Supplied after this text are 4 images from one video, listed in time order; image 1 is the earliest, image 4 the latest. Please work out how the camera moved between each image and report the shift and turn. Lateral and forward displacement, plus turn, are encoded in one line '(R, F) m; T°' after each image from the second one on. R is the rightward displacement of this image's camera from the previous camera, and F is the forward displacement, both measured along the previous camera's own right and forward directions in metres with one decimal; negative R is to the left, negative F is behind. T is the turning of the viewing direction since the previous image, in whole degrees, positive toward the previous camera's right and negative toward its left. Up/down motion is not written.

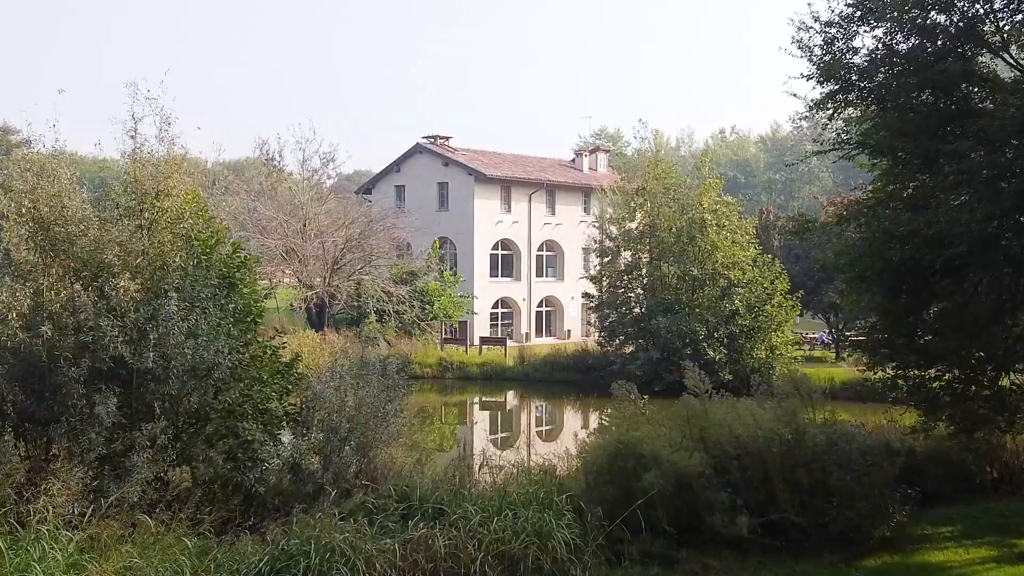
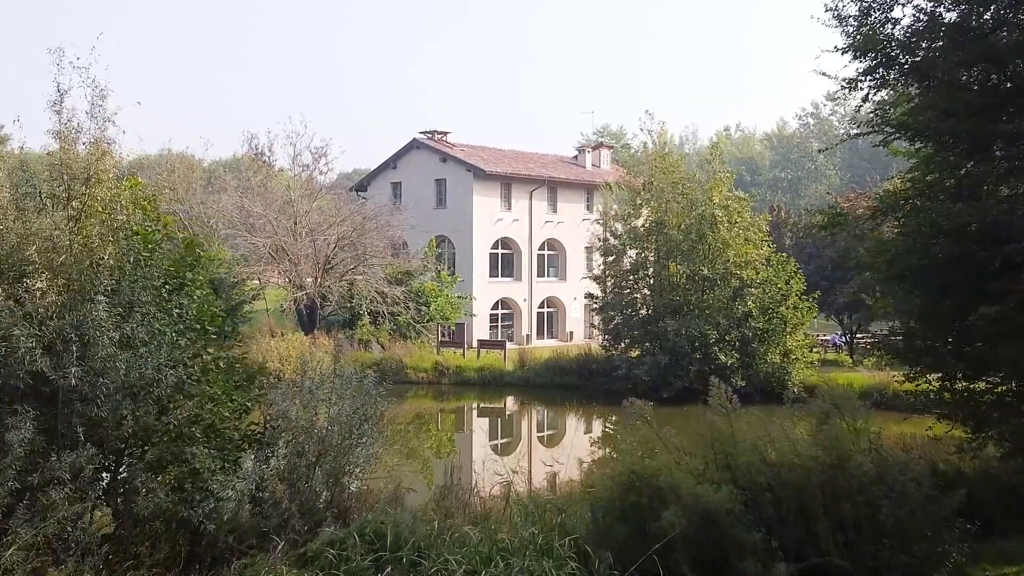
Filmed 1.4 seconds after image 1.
(+0.1, +1.1) m; 0°
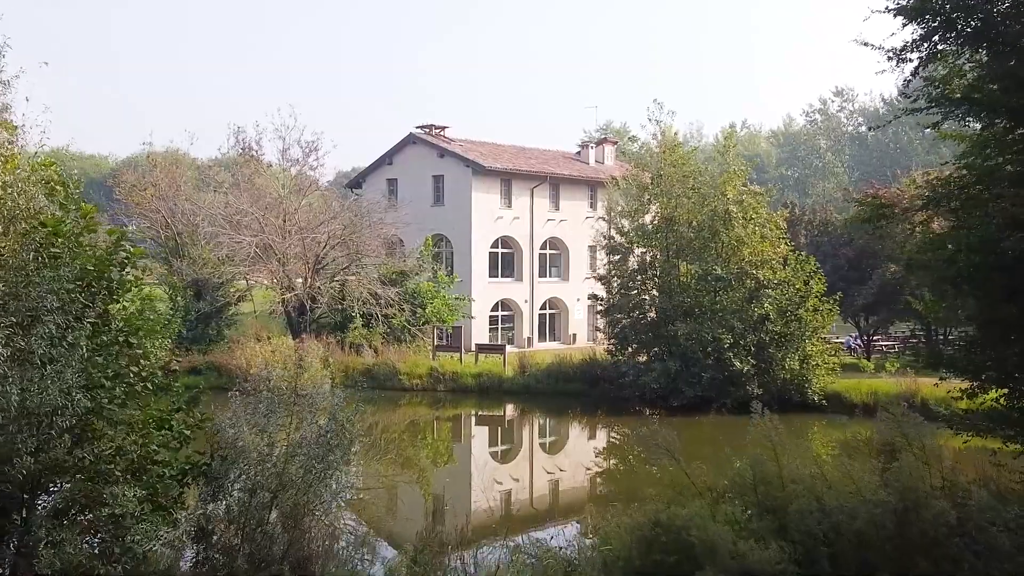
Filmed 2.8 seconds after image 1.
(+0.1, +1.2) m; 0°
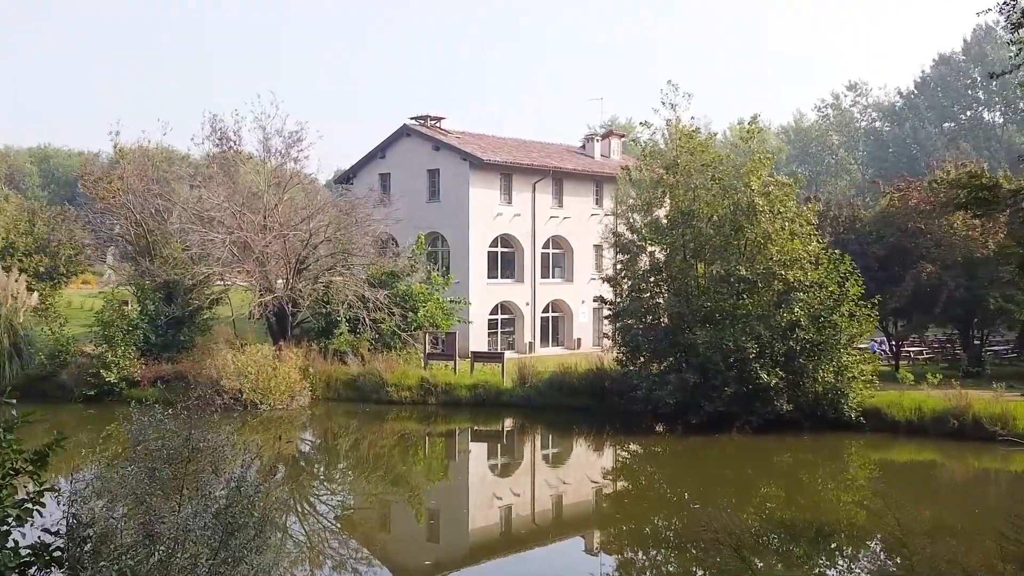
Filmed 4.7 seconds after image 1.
(+0.1, +1.8) m; 0°
